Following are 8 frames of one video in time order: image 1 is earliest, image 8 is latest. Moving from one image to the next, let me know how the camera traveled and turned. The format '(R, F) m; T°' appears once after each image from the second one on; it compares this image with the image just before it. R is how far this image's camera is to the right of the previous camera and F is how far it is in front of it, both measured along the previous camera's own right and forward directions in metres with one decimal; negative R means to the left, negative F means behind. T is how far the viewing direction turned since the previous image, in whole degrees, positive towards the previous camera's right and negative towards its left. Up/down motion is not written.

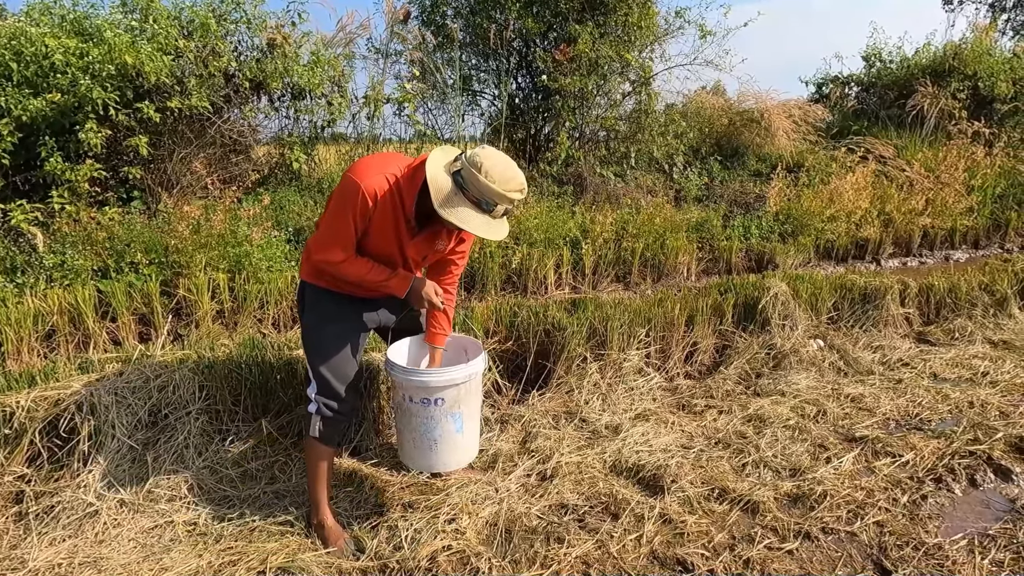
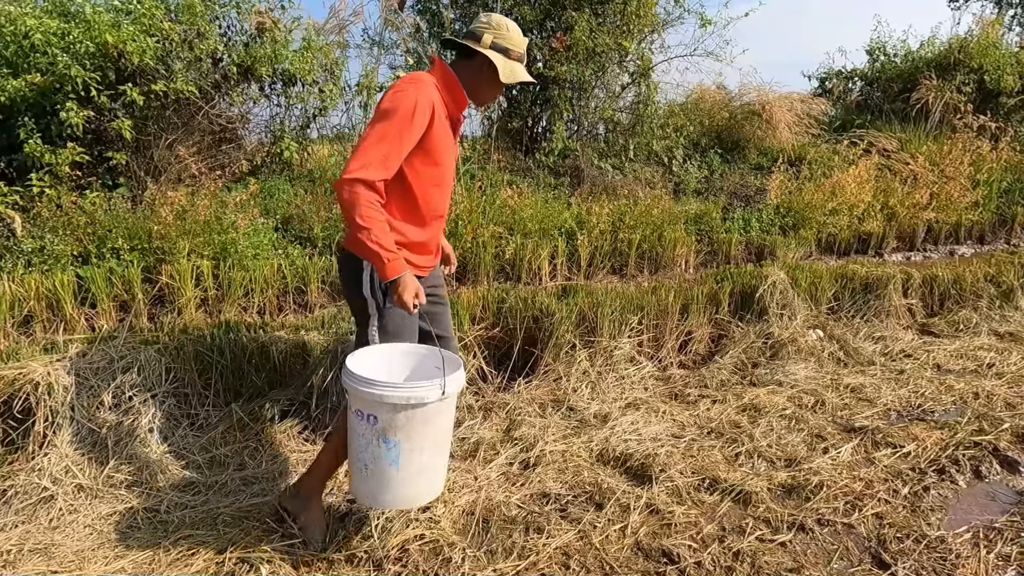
(+0.1, +0.1) m; 0°
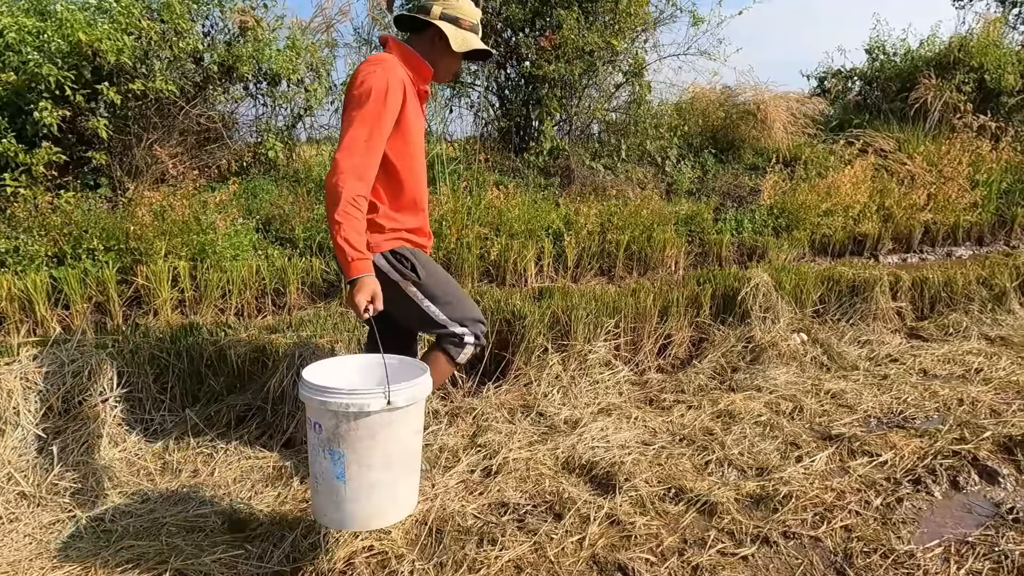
(+0.2, +0.1) m; 0°
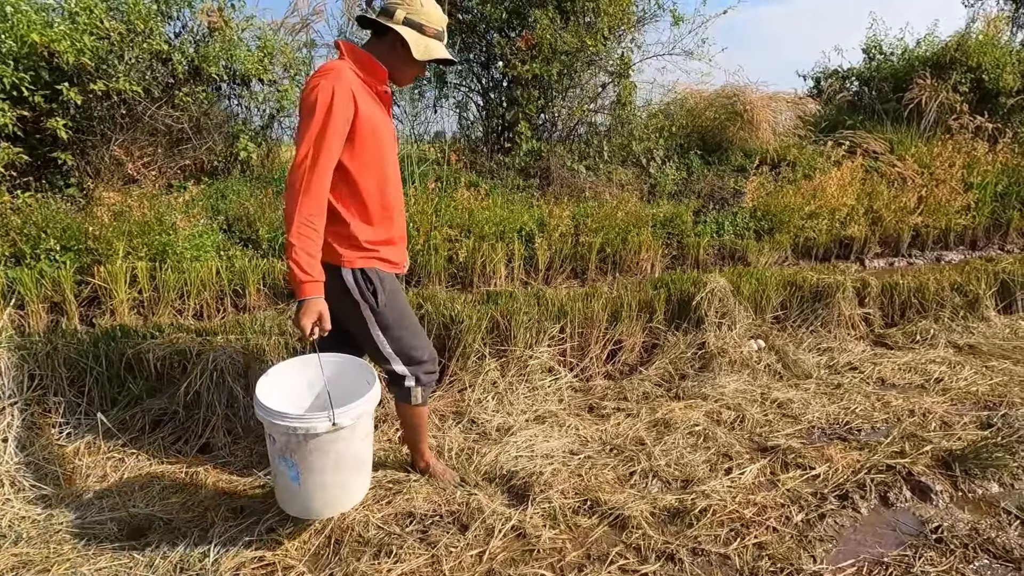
(+0.4, +0.1) m; -1°
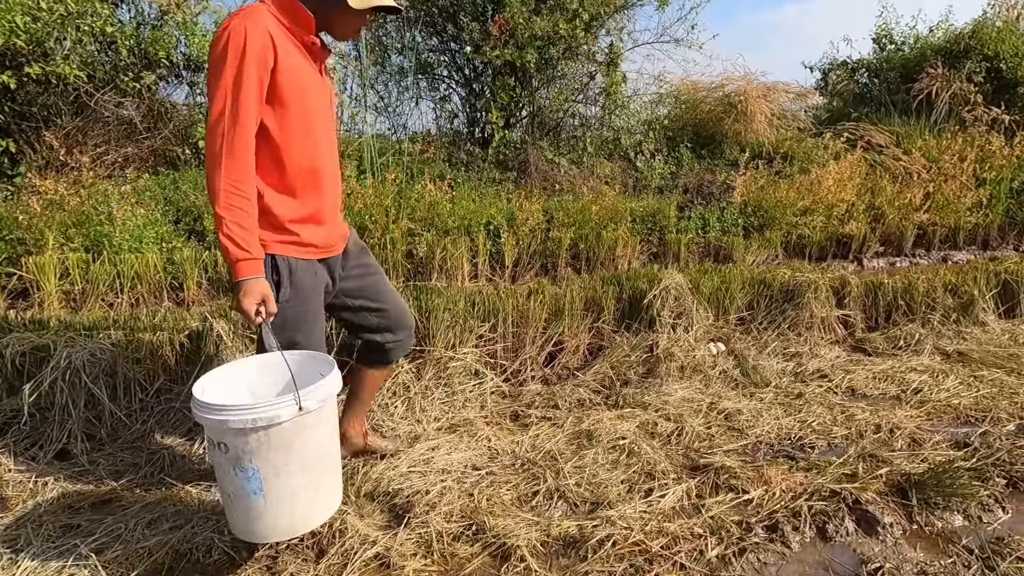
(+0.6, +0.3) m; -2°
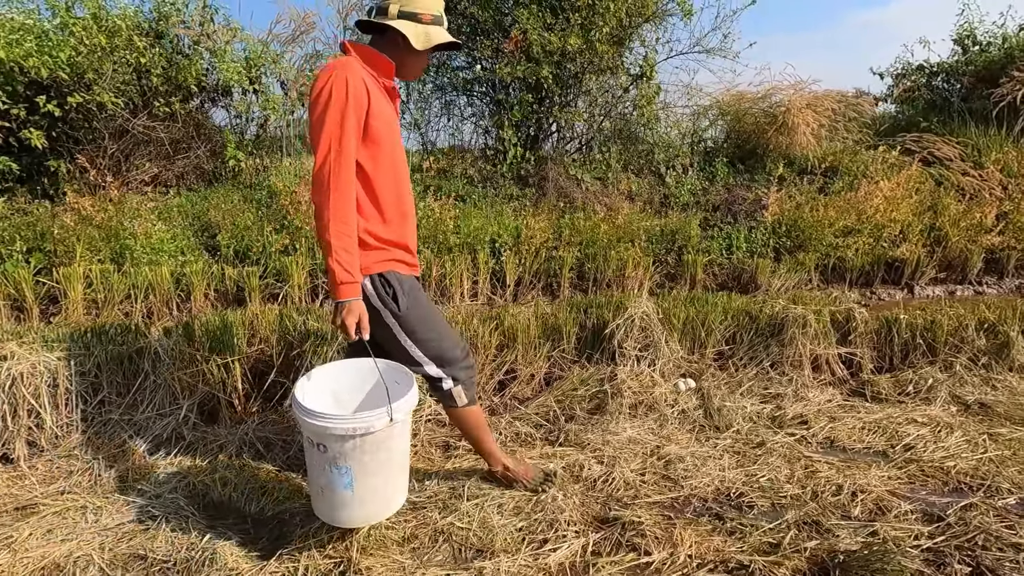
(+0.7, +0.1) m; -8°
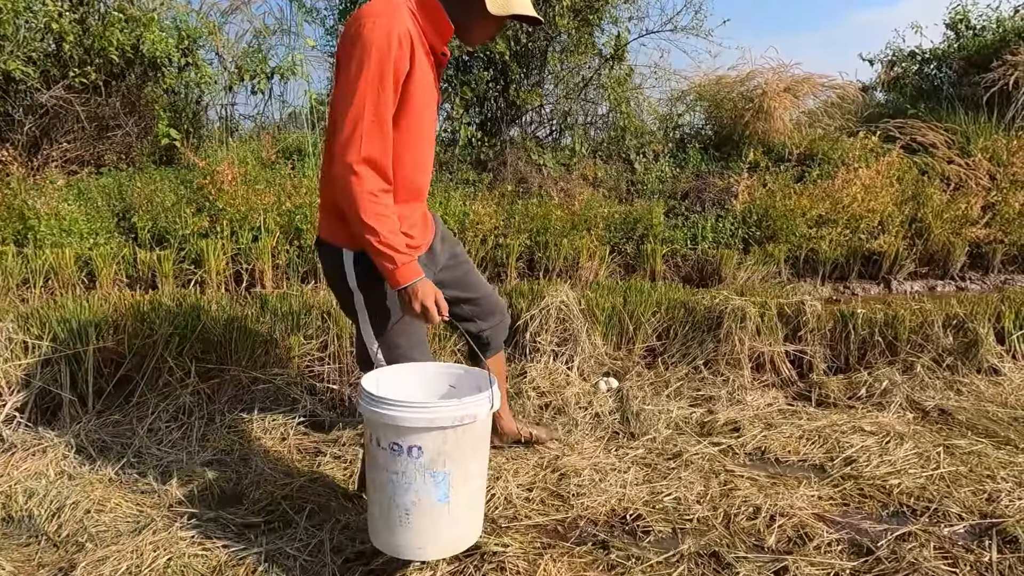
(+0.6, +0.4) m; 0°
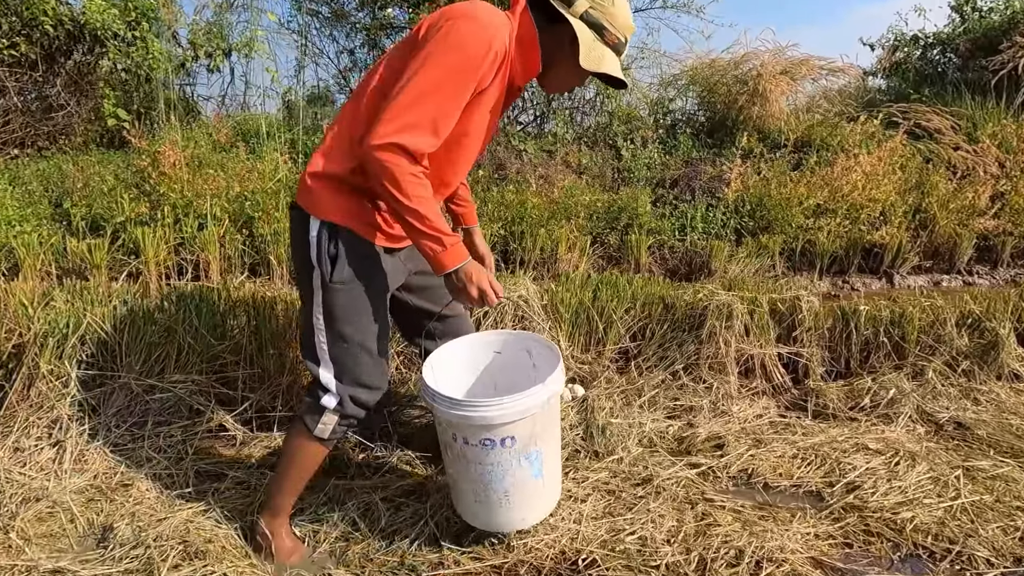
(+0.2, +0.4) m; 0°
